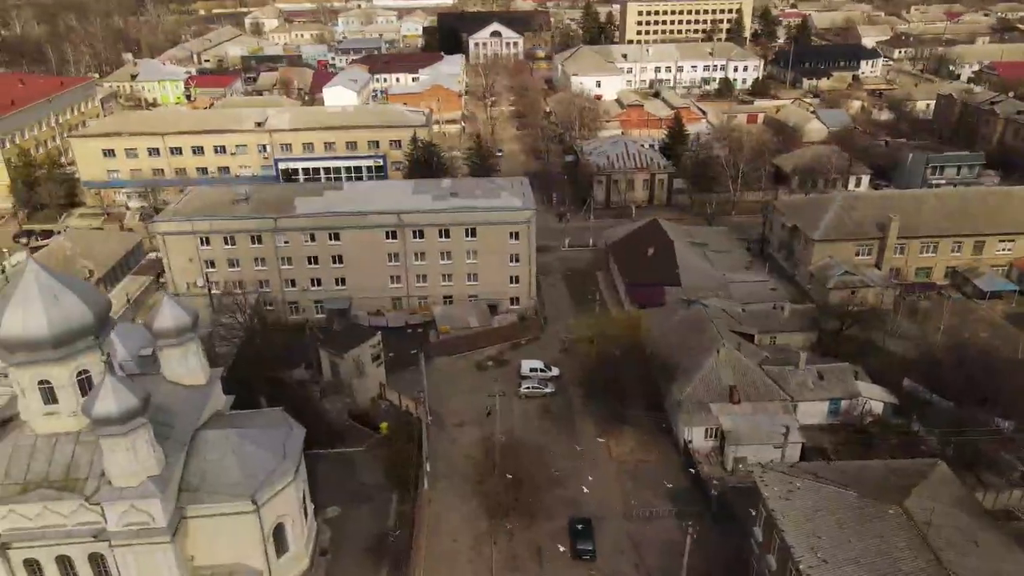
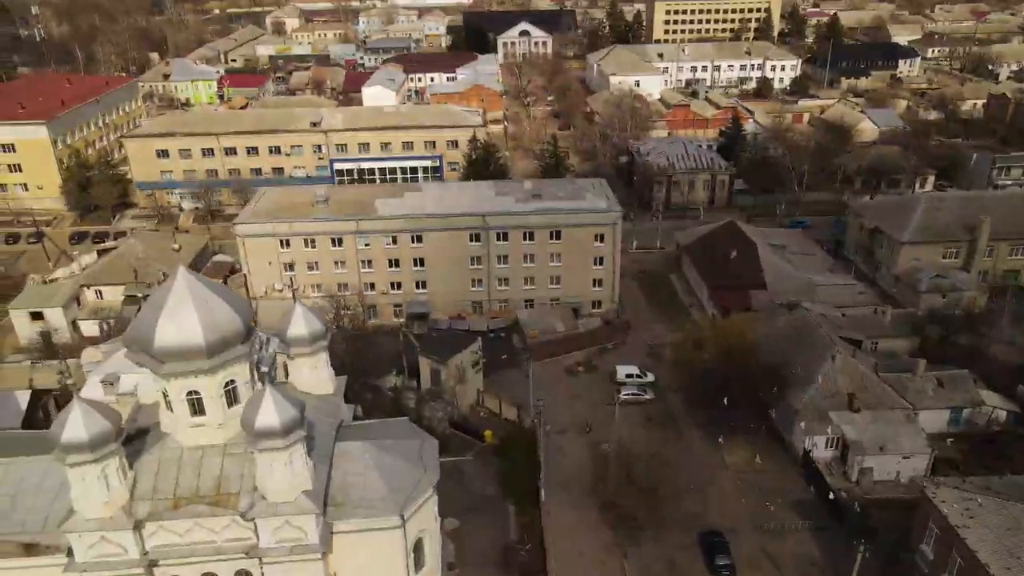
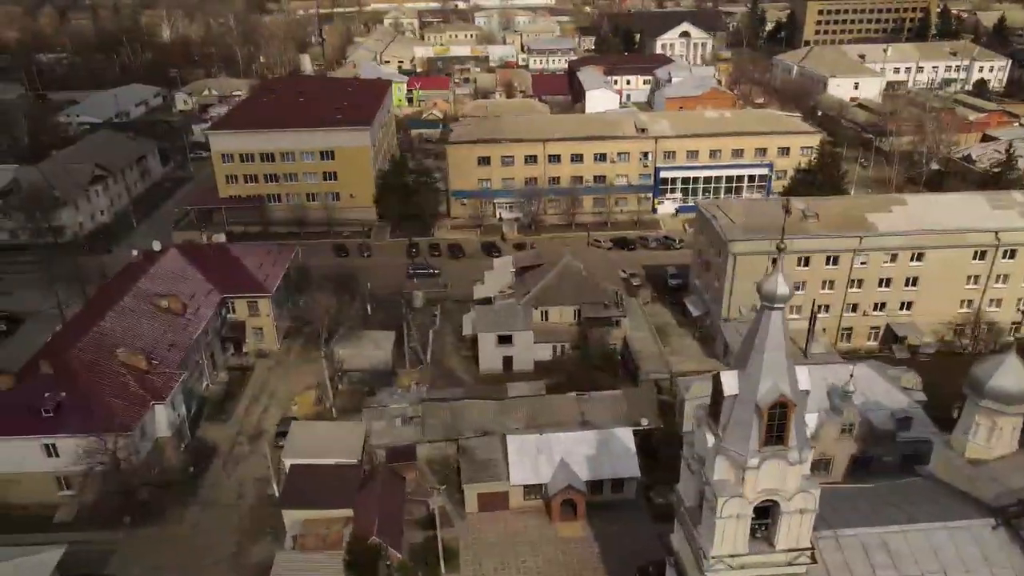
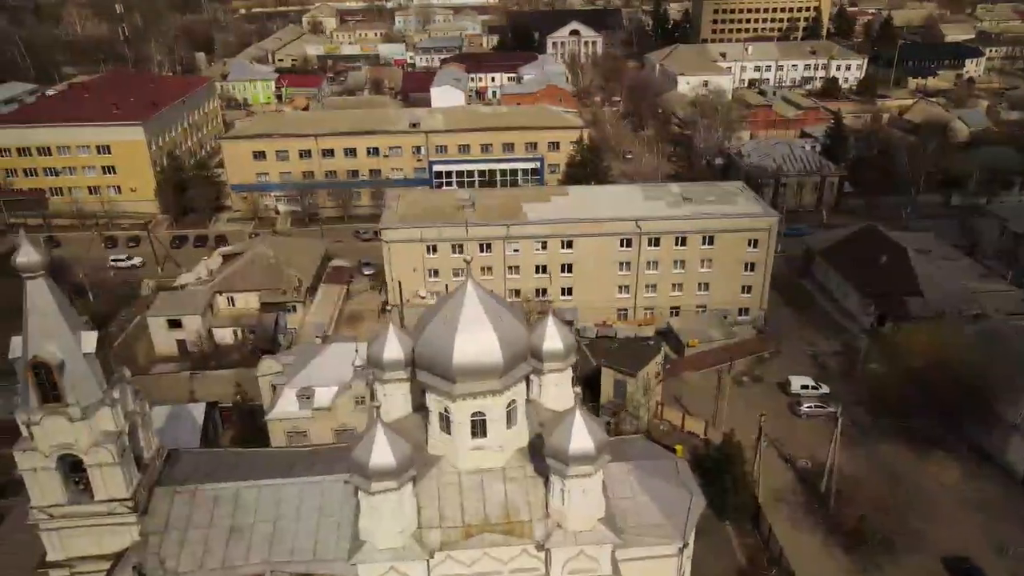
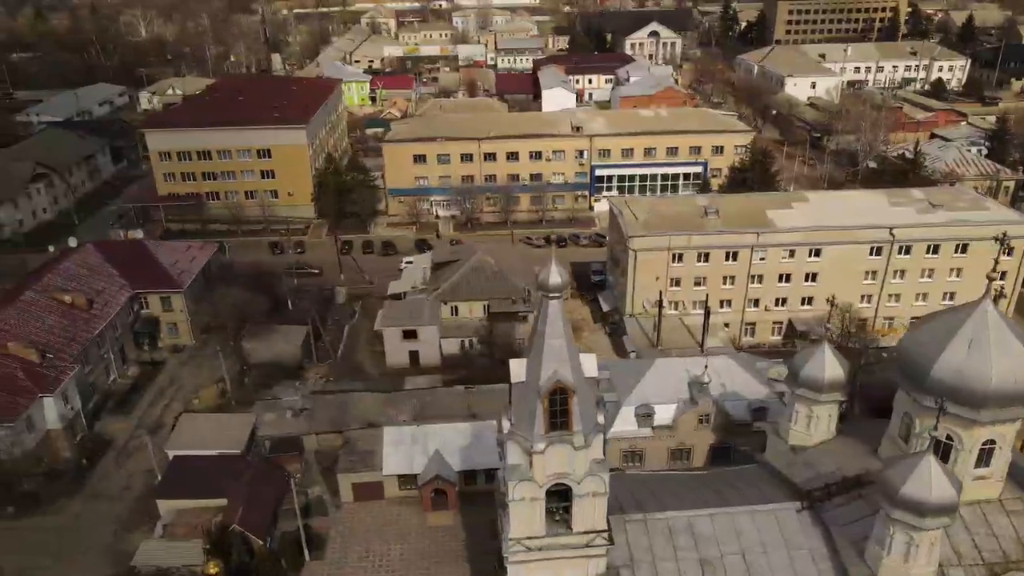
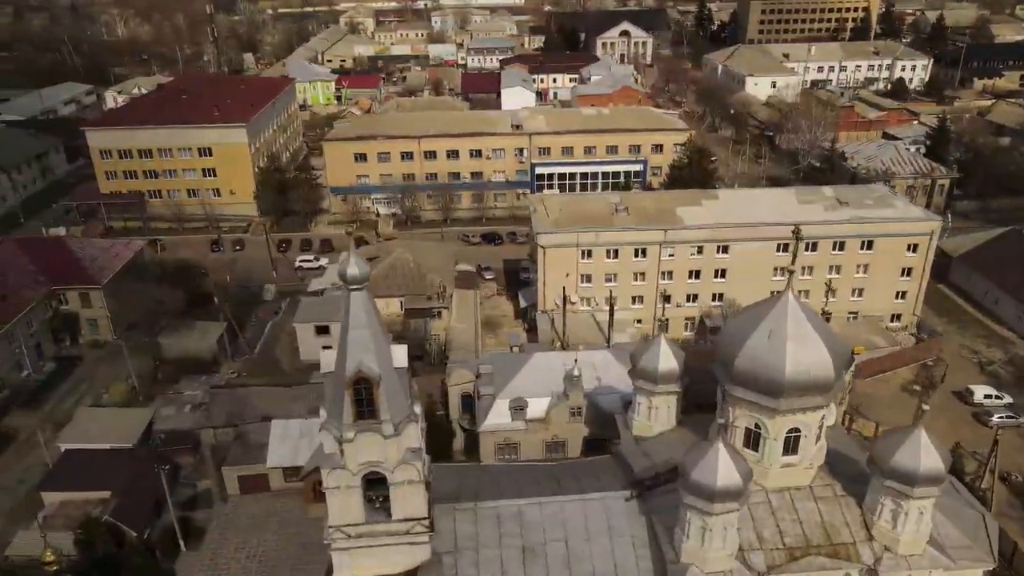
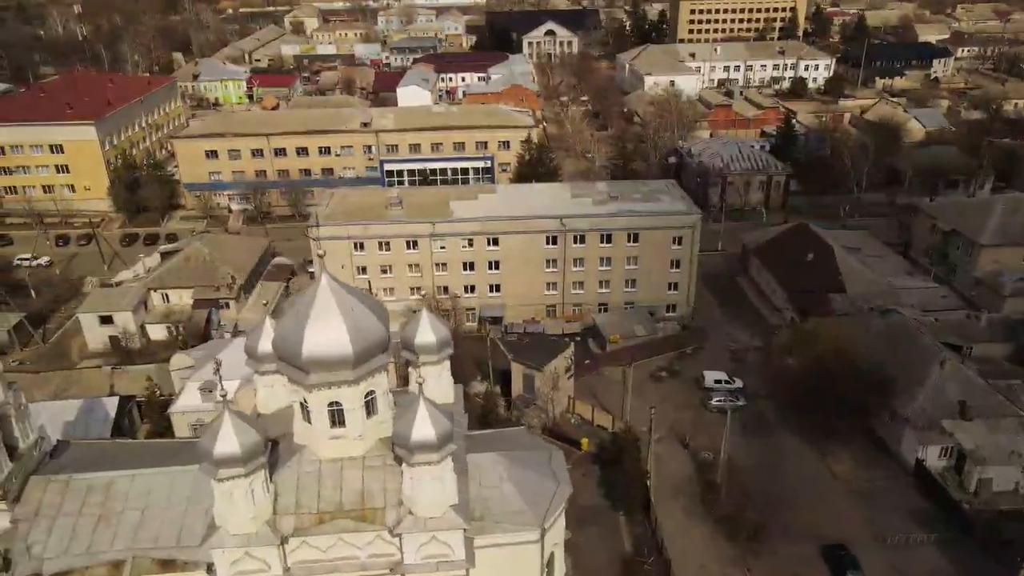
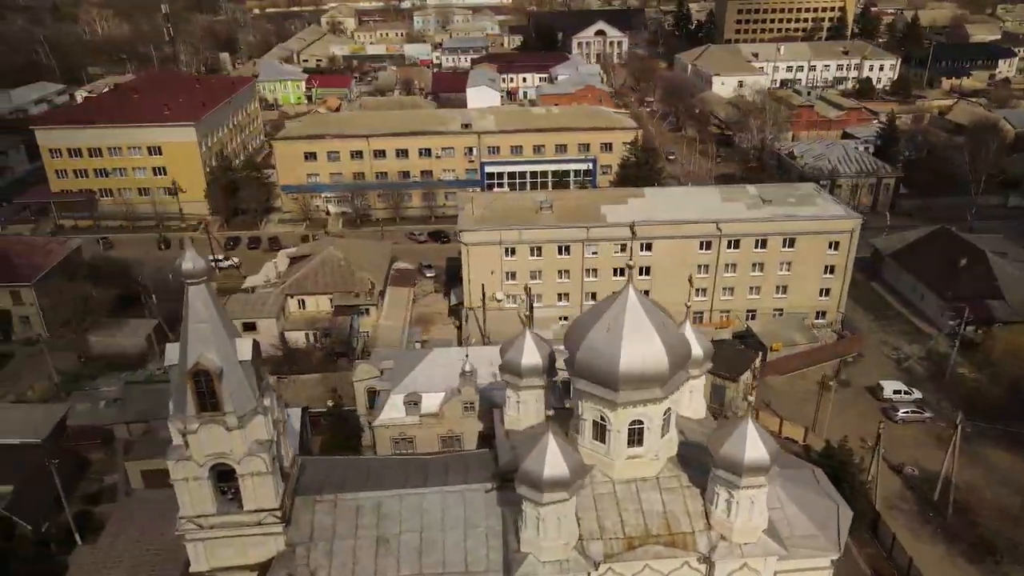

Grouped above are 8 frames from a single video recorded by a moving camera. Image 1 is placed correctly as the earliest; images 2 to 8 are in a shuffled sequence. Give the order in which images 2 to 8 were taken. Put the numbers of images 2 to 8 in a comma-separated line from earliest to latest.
2, 7, 4, 8, 6, 5, 3
